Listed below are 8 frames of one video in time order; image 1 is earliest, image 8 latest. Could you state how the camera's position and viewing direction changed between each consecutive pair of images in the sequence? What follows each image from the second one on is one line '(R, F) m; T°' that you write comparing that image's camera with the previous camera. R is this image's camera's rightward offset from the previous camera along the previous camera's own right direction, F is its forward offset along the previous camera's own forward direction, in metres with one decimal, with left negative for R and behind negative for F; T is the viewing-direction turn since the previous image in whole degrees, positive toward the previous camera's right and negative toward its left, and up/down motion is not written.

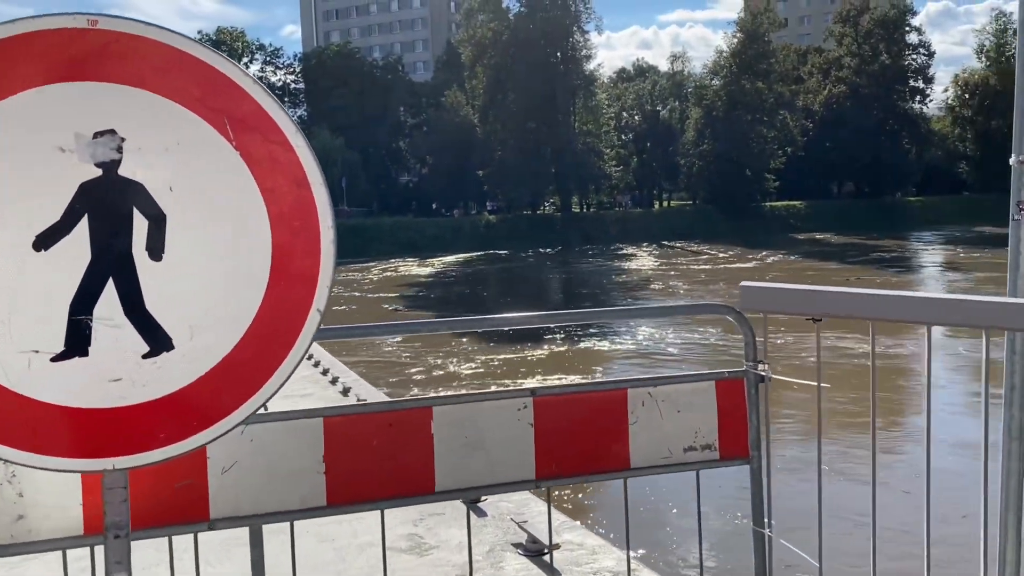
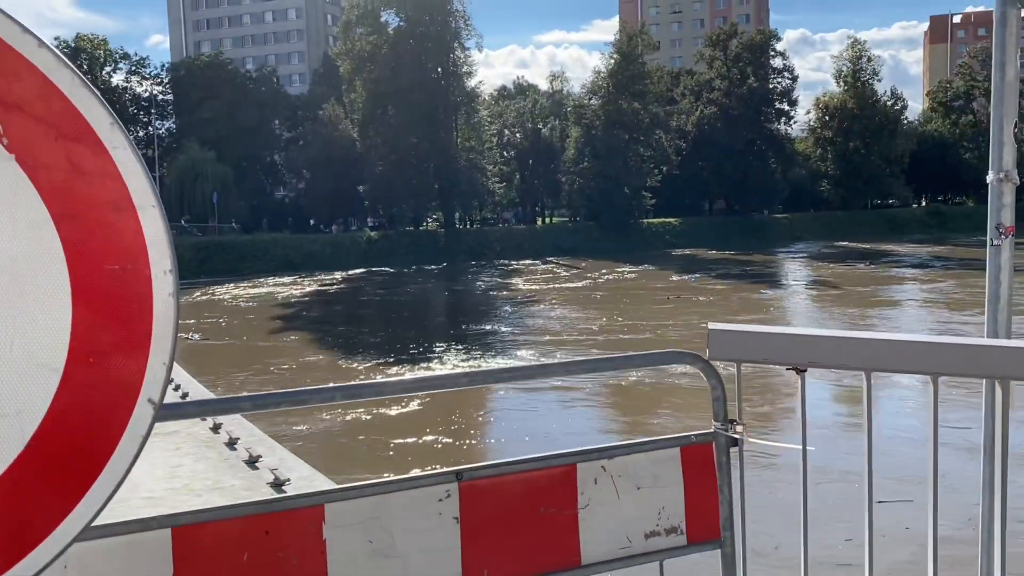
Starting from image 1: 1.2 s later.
(-0.1, +0.5) m; +8°
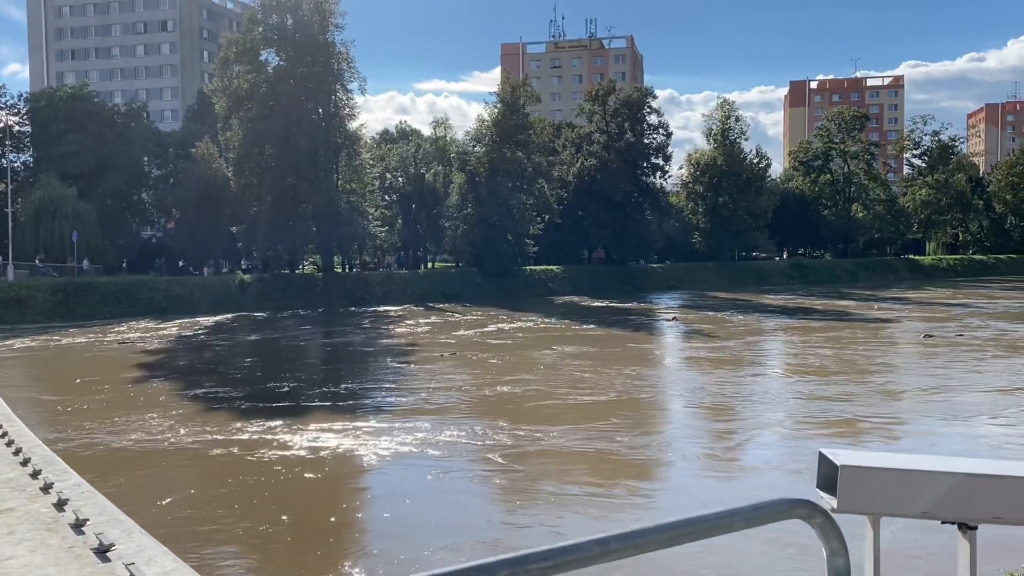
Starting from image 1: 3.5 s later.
(-0.2, +0.8) m; +8°
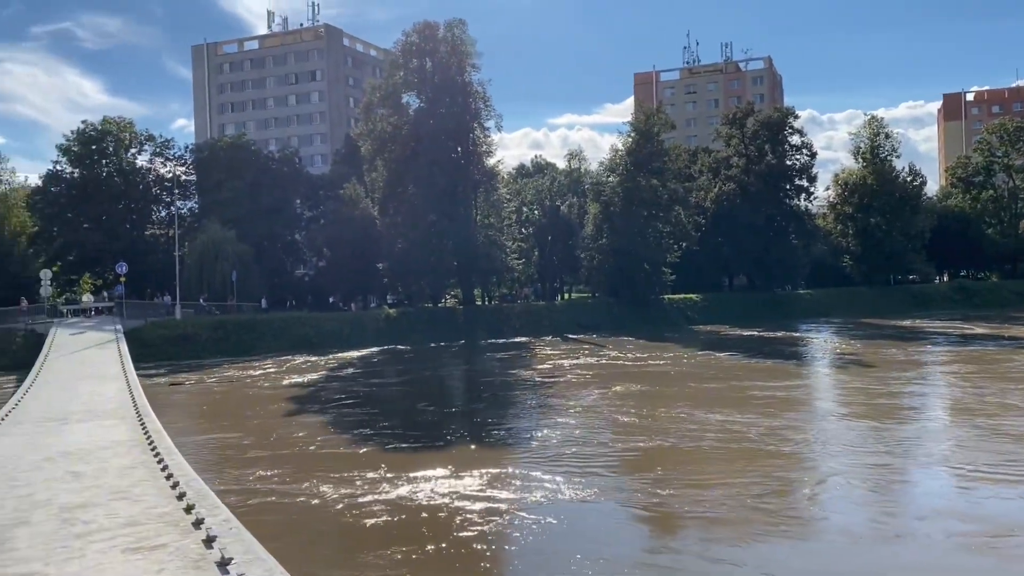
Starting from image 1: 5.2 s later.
(0.0, +0.3) m; -9°
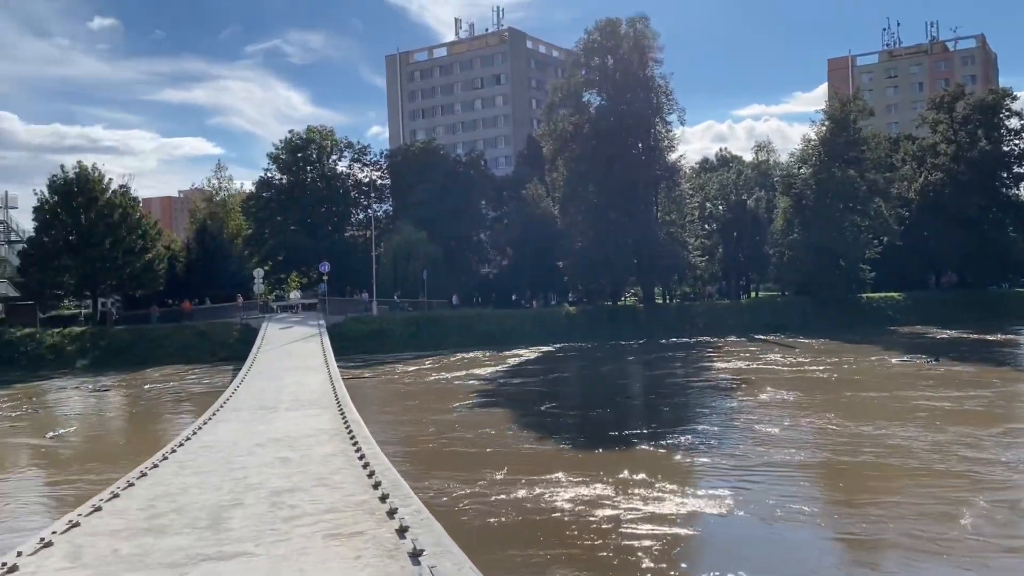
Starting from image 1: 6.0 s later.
(-0.1, +0.1) m; -12°
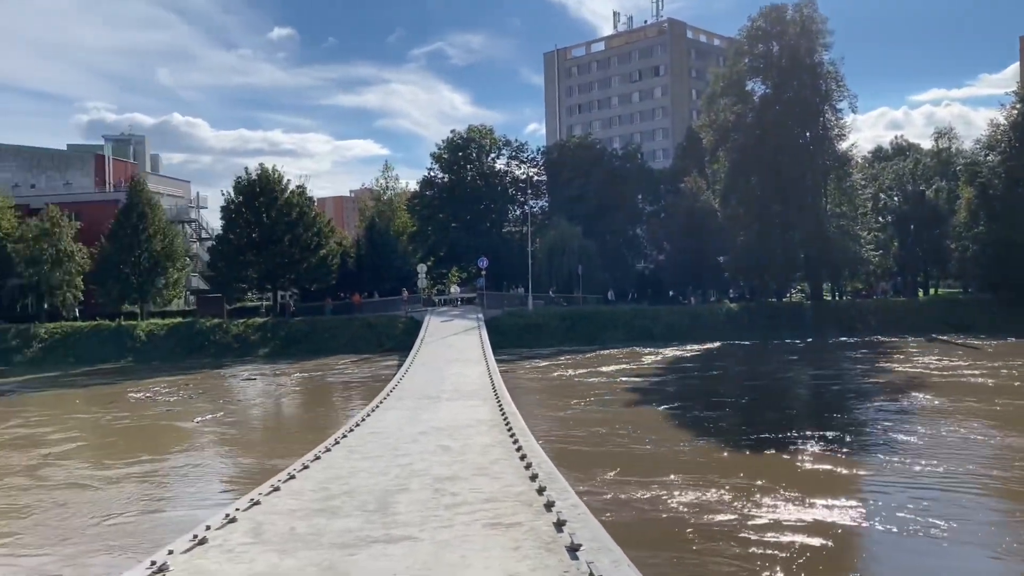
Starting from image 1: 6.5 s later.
(0.0, 0.0) m; -10°
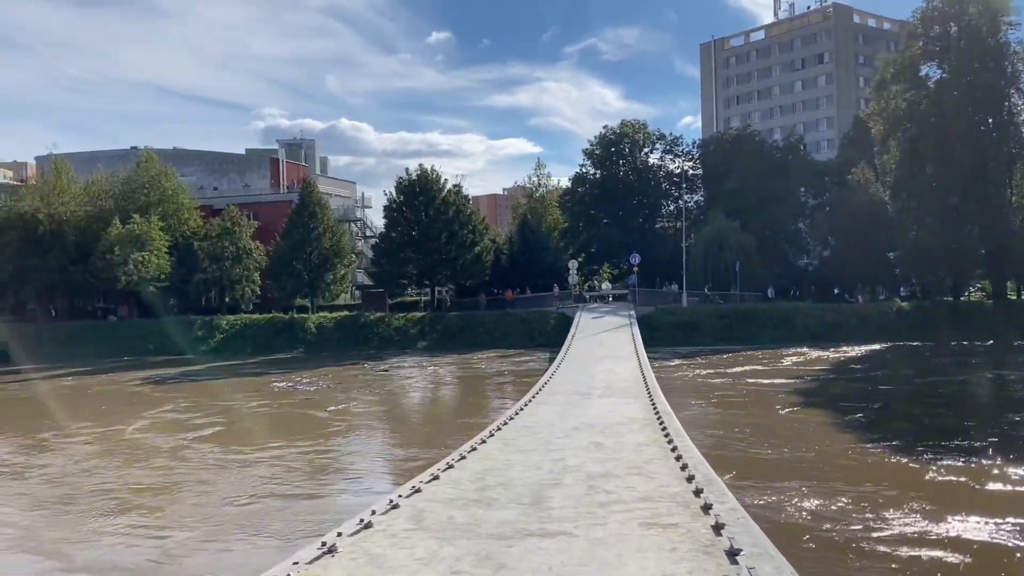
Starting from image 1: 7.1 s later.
(-0.1, 0.0) m; -10°
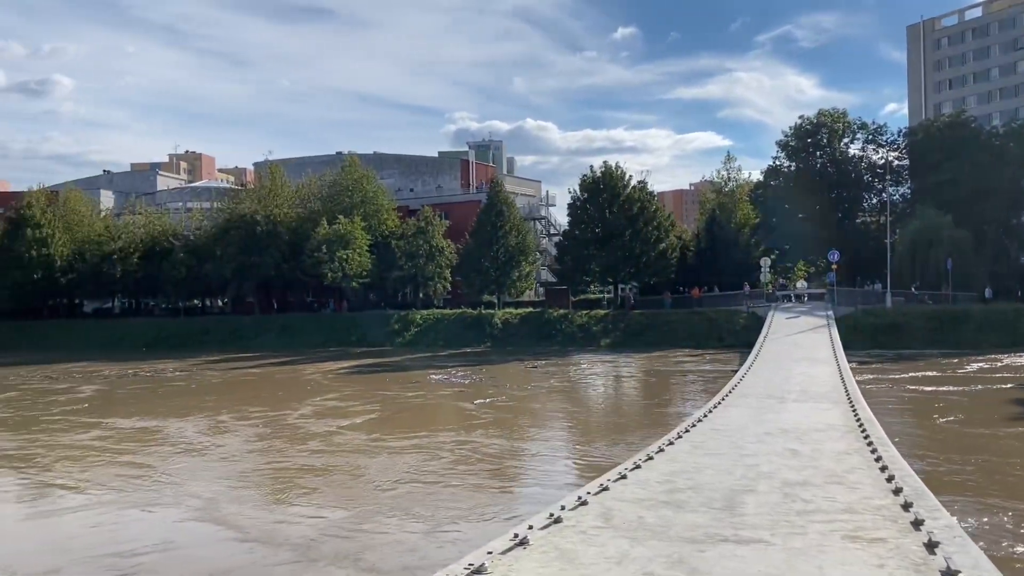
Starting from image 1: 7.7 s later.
(-0.1, 0.0) m; -12°
